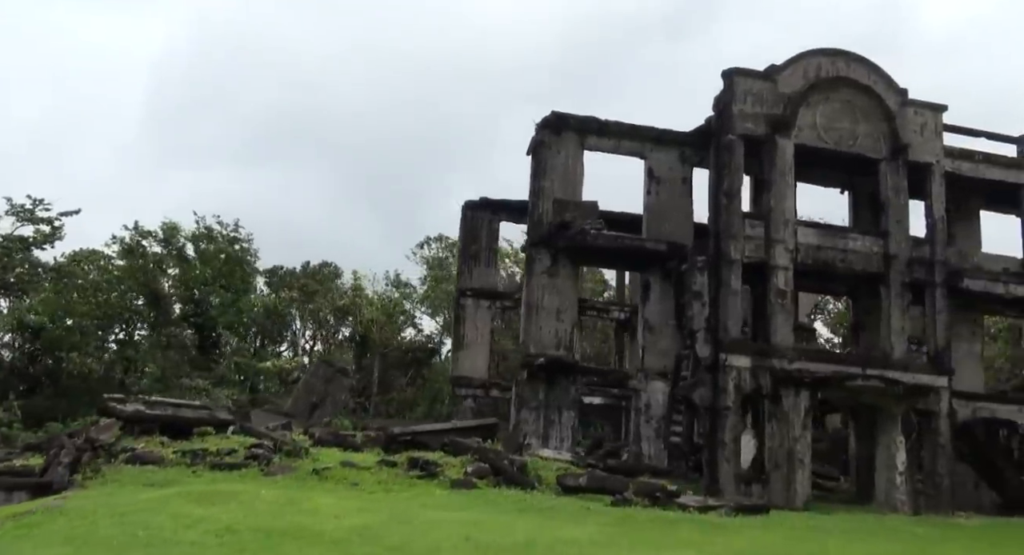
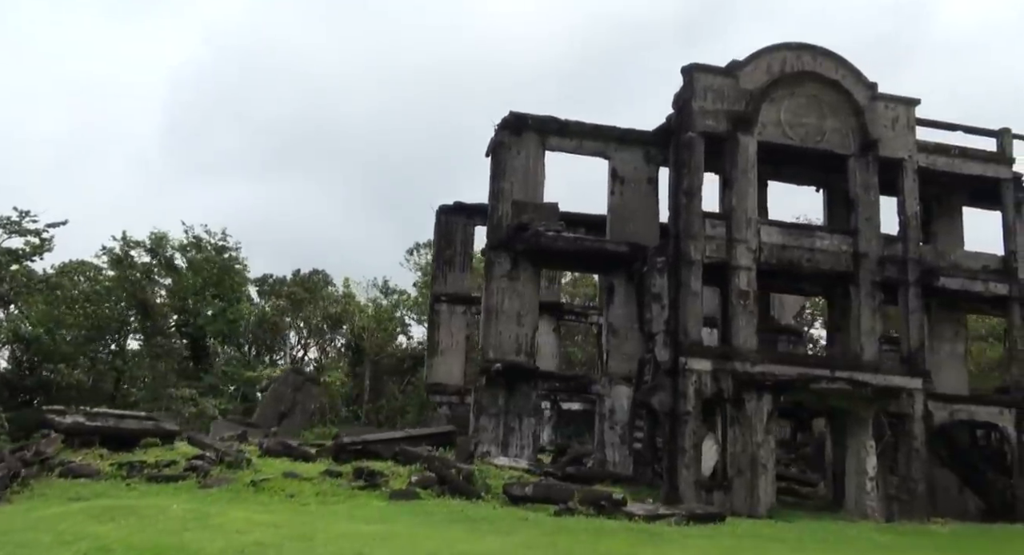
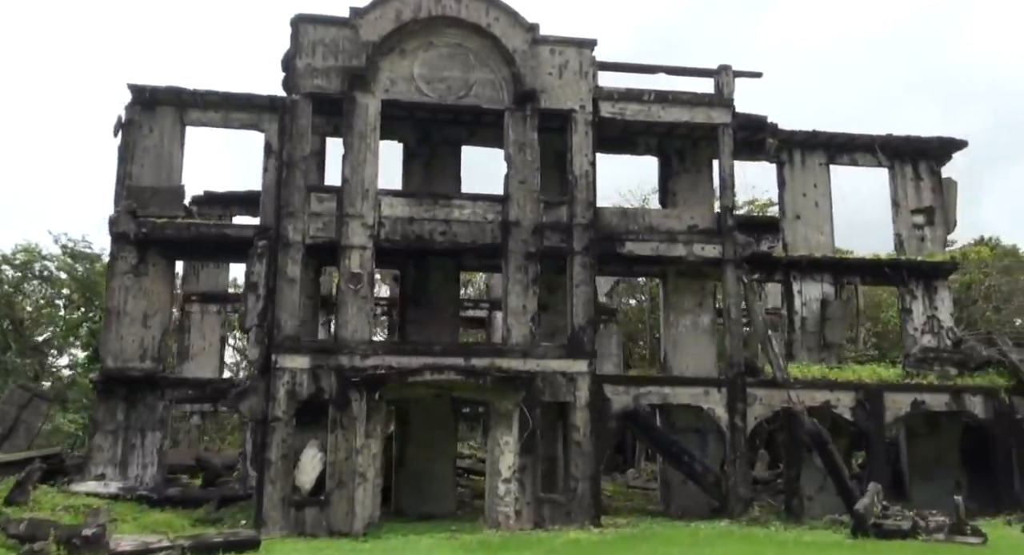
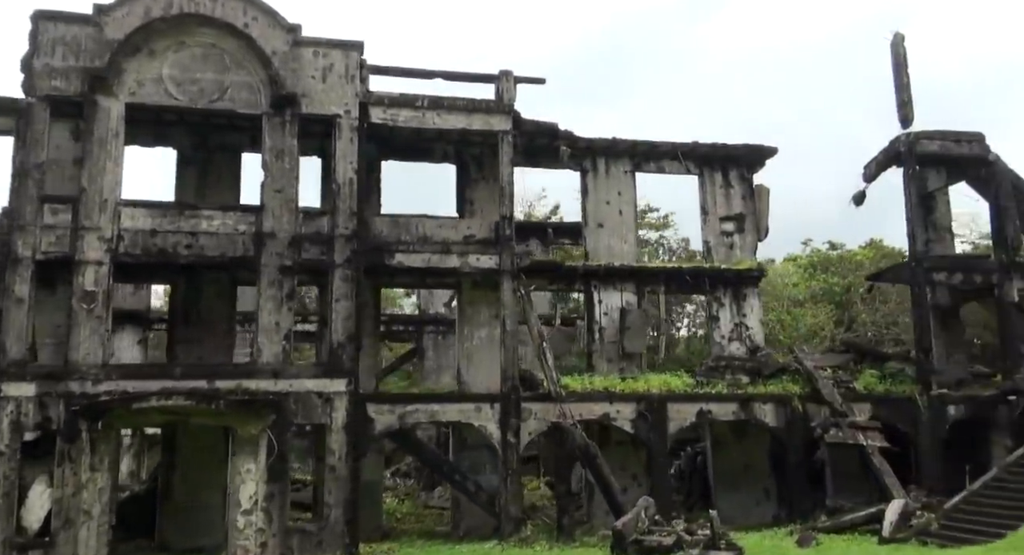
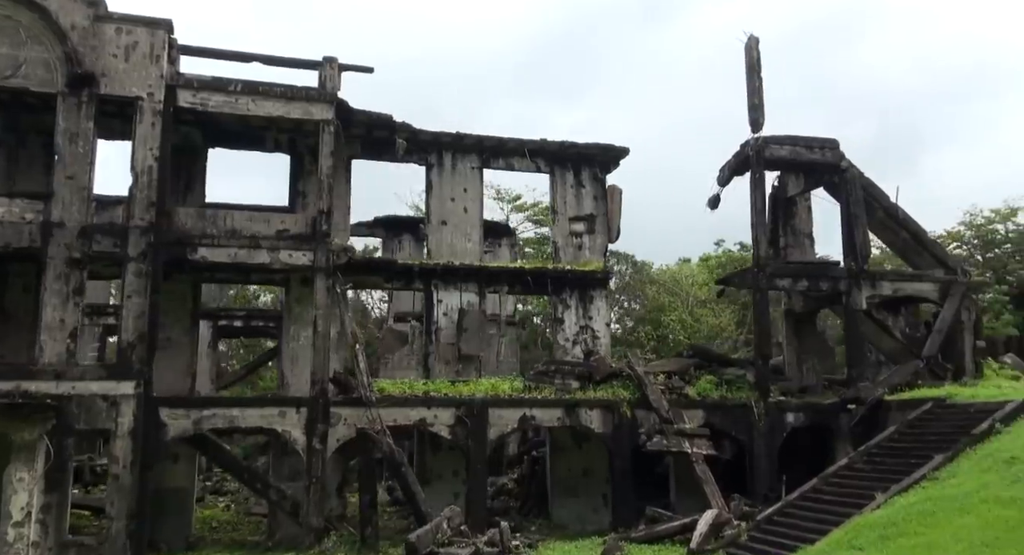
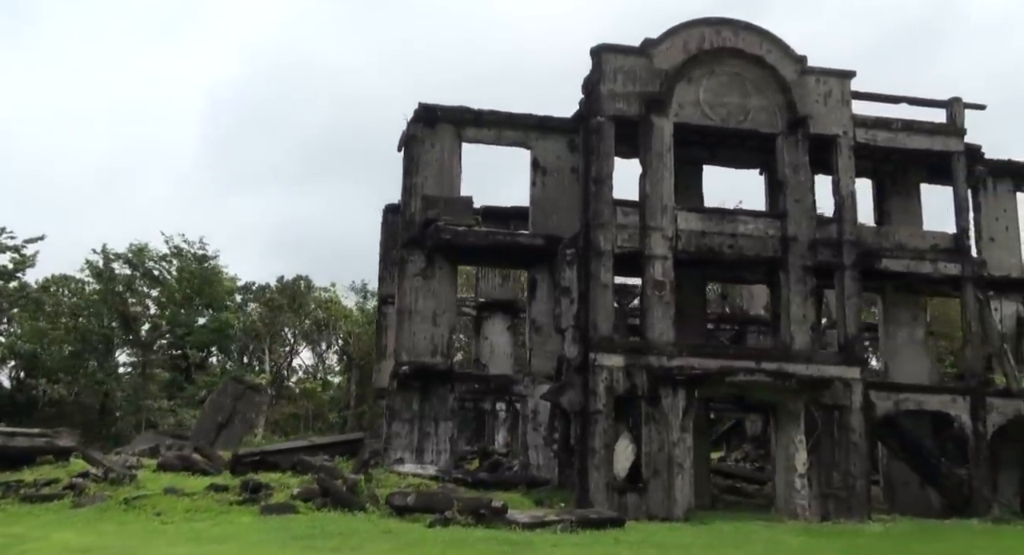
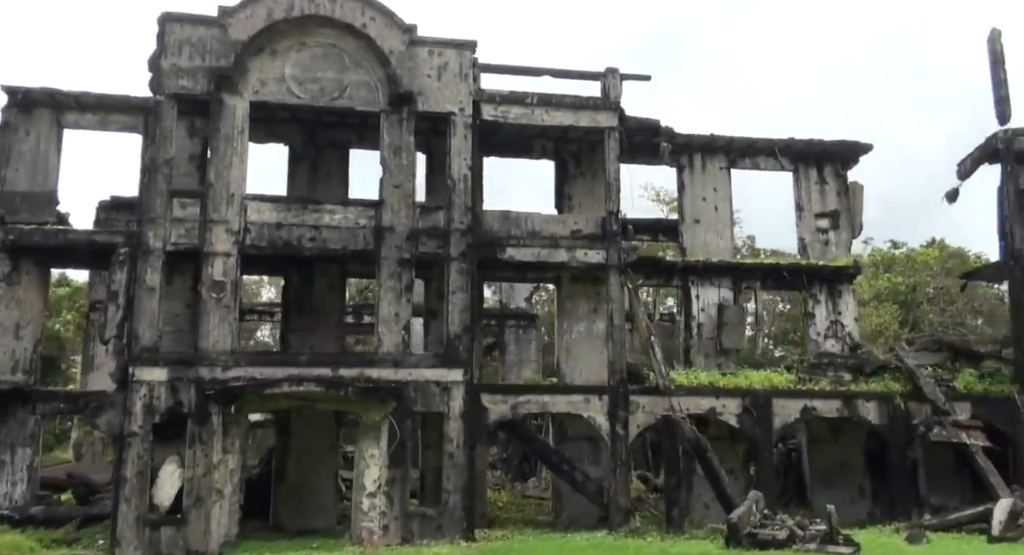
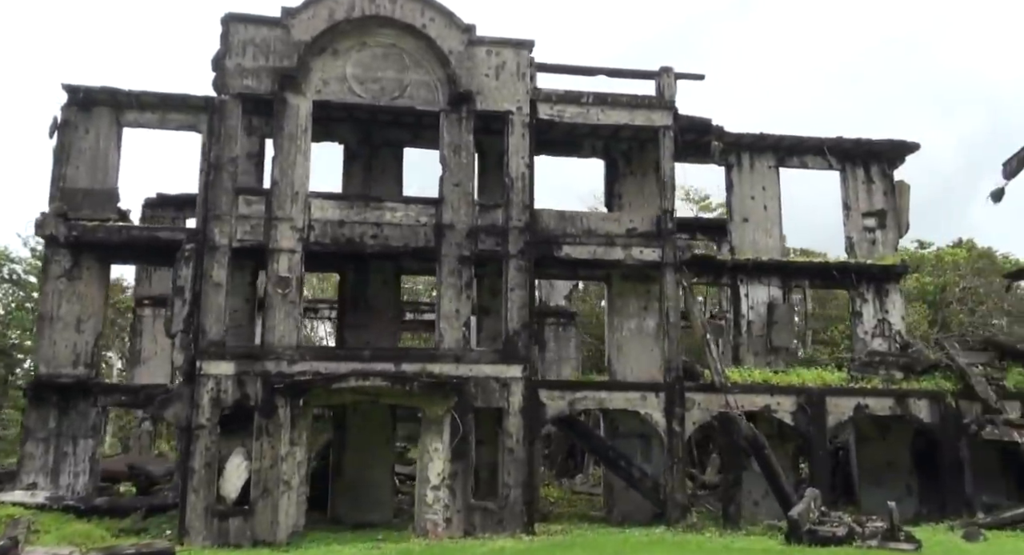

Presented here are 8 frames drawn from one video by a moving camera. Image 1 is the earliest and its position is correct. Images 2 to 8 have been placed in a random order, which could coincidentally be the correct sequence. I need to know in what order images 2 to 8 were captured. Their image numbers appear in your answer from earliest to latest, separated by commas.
2, 6, 3, 8, 7, 4, 5
